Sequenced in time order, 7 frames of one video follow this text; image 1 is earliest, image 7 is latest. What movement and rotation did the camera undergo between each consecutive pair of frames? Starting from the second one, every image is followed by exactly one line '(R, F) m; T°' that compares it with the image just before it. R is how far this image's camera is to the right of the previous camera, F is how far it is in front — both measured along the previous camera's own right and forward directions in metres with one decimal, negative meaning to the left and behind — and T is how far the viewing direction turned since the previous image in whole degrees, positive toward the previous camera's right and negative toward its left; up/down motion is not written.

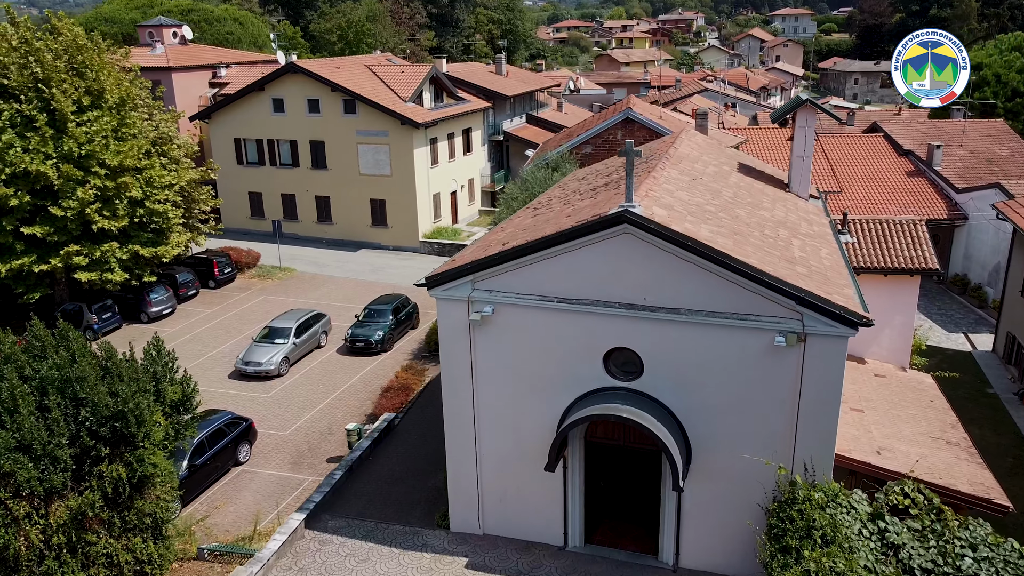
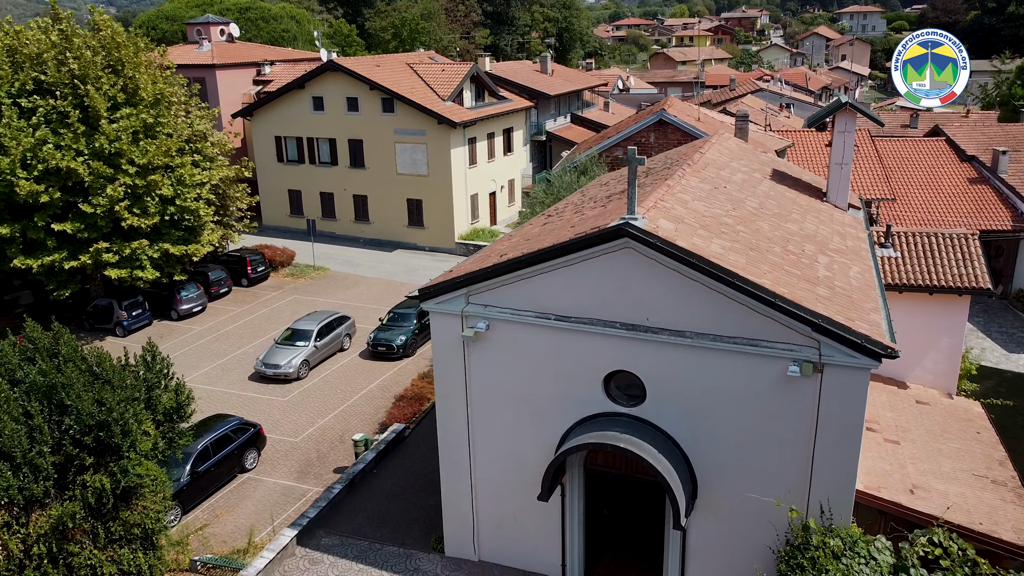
(+0.9, +0.8) m; -4°
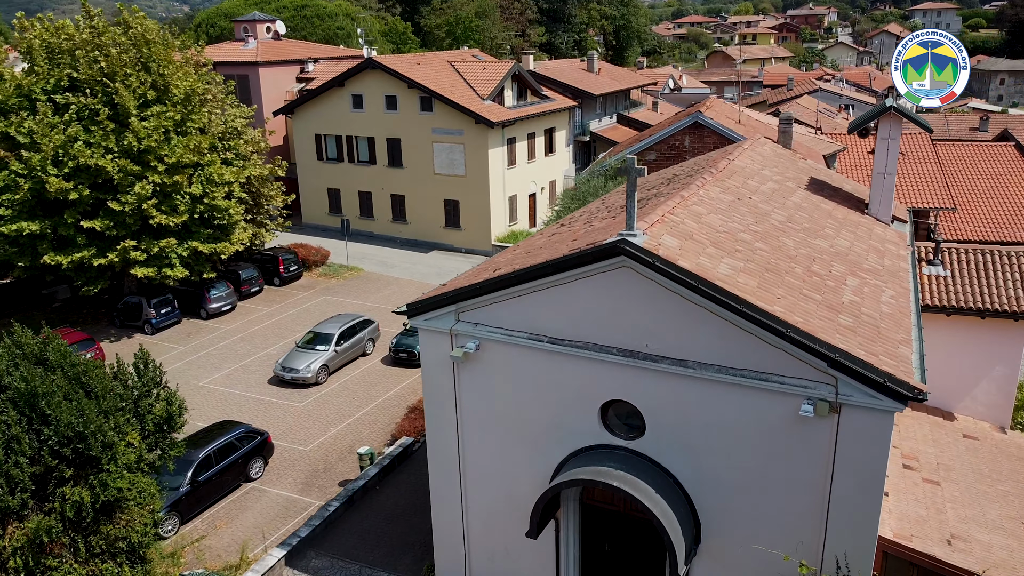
(+0.9, +0.9) m; -4°
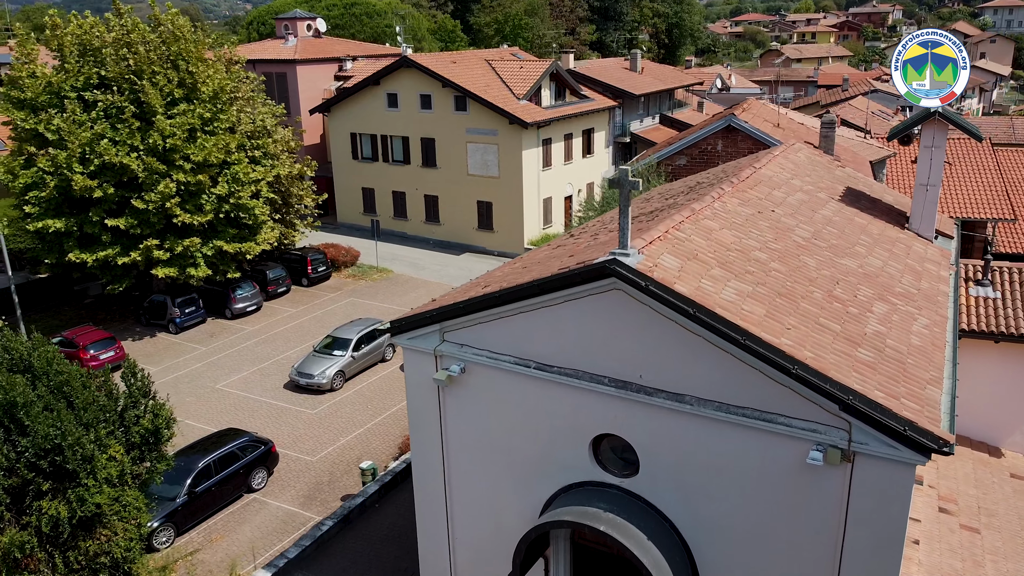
(+0.8, +0.9) m; -4°
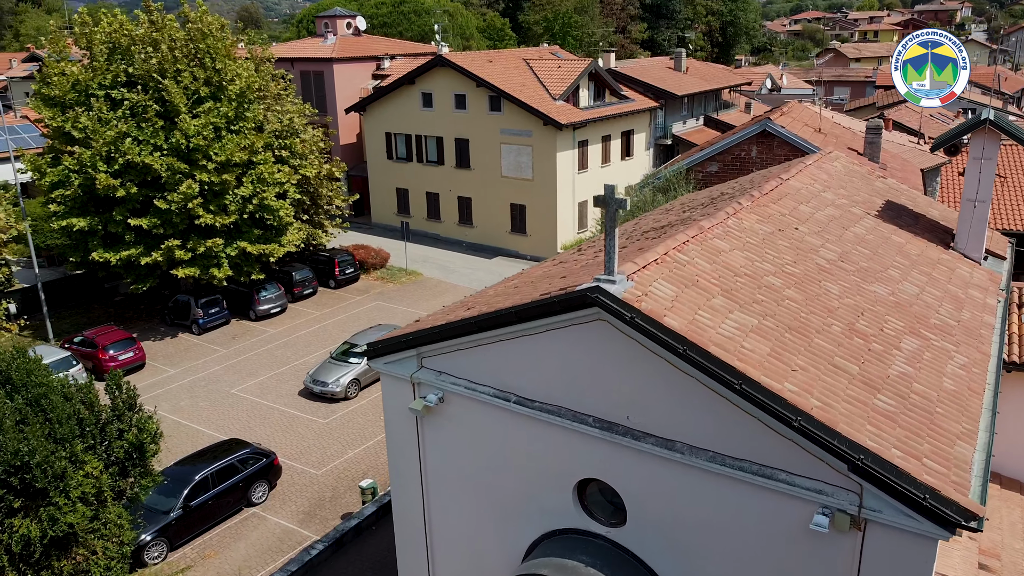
(+0.8, +0.9) m; -4°
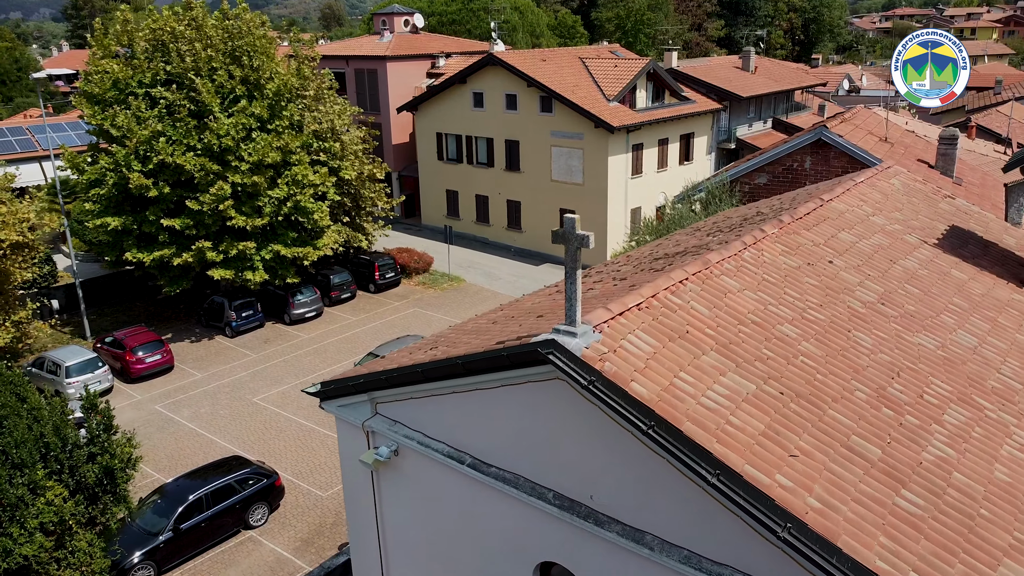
(+1.0, +1.3) m; -5°
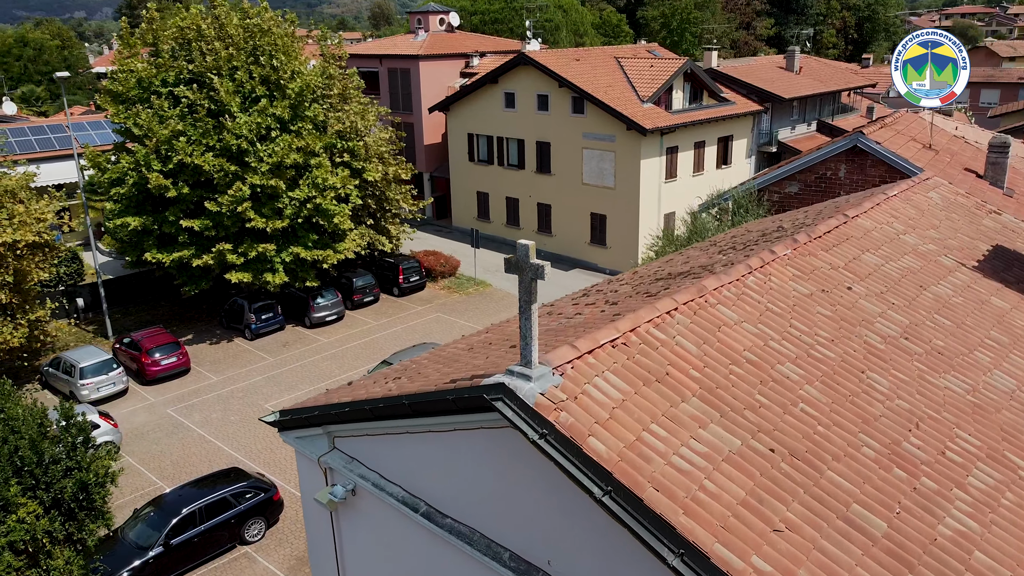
(+0.7, +0.8) m; -3°
